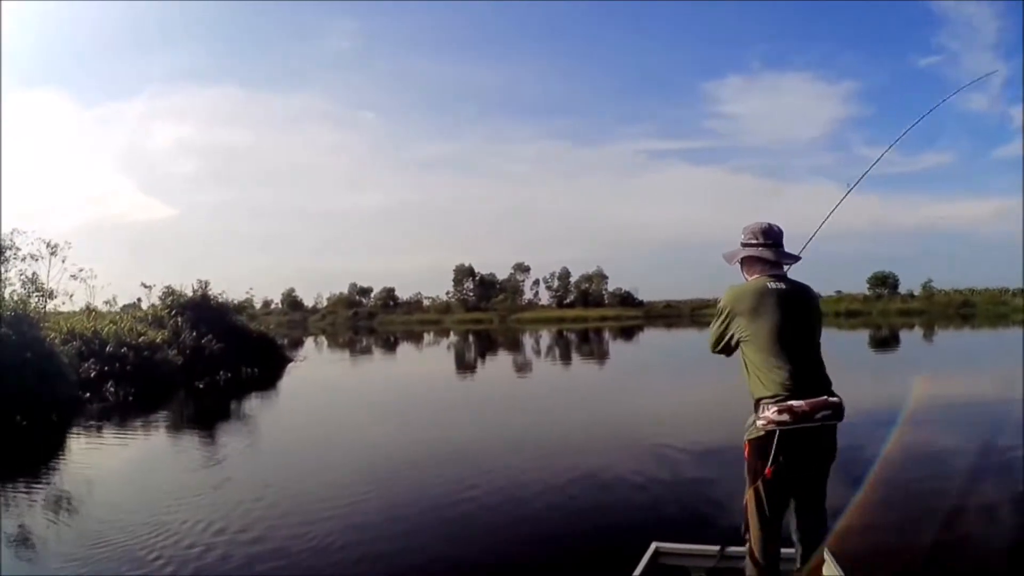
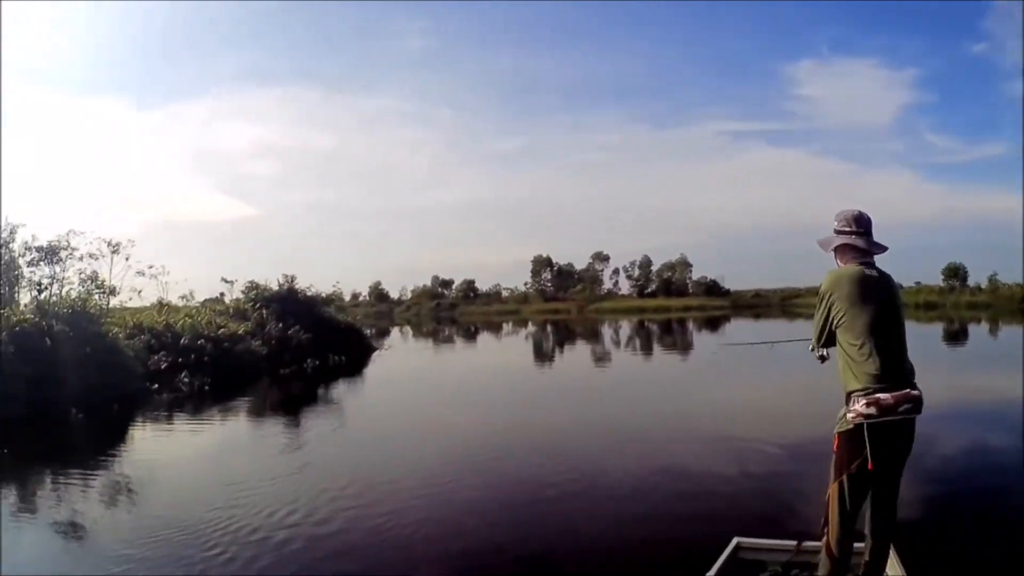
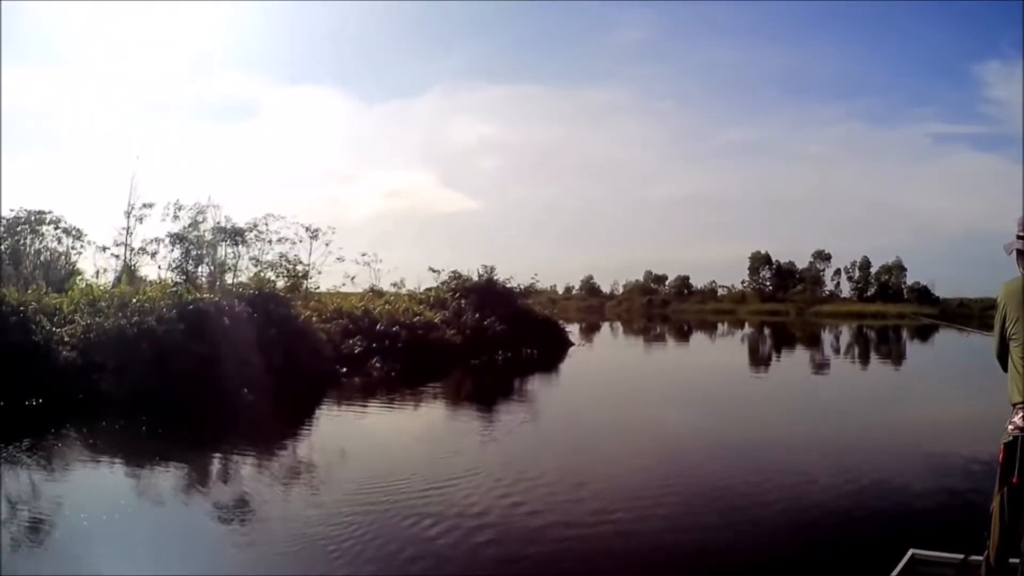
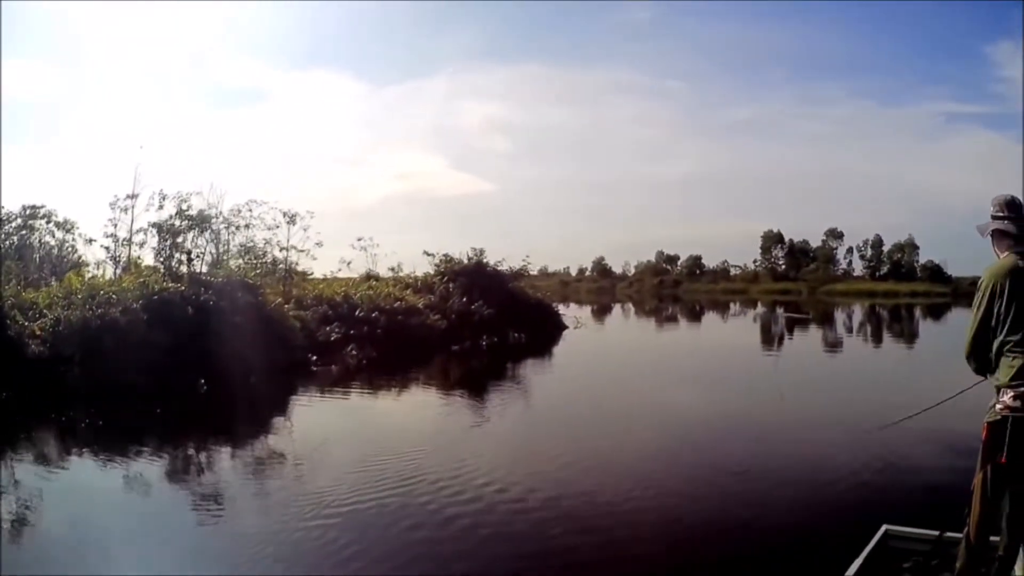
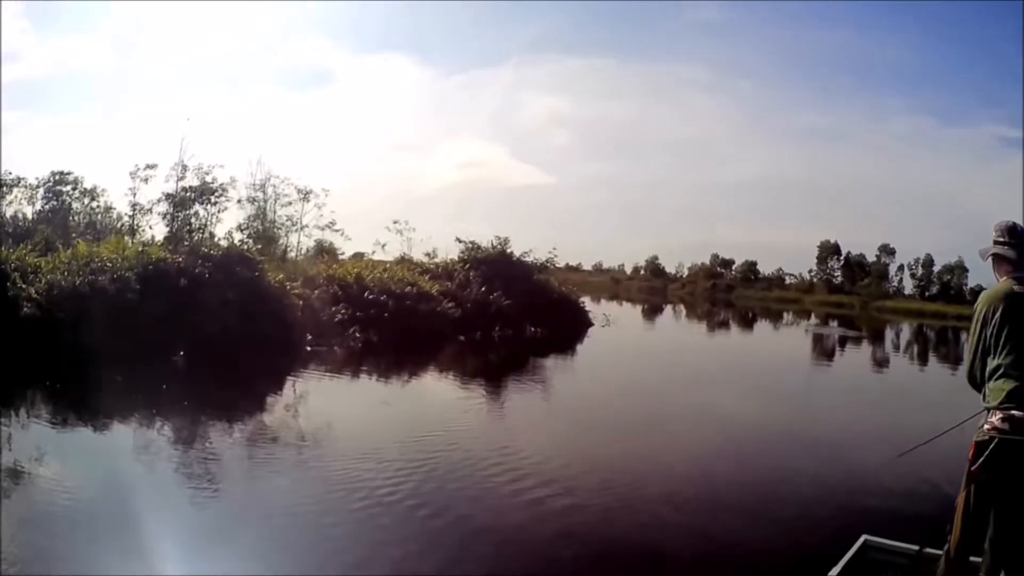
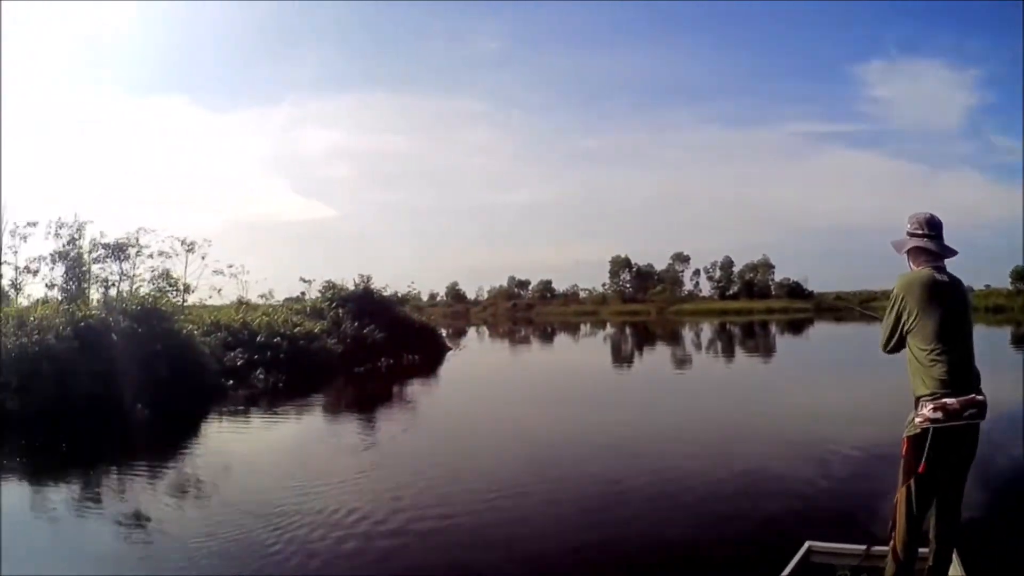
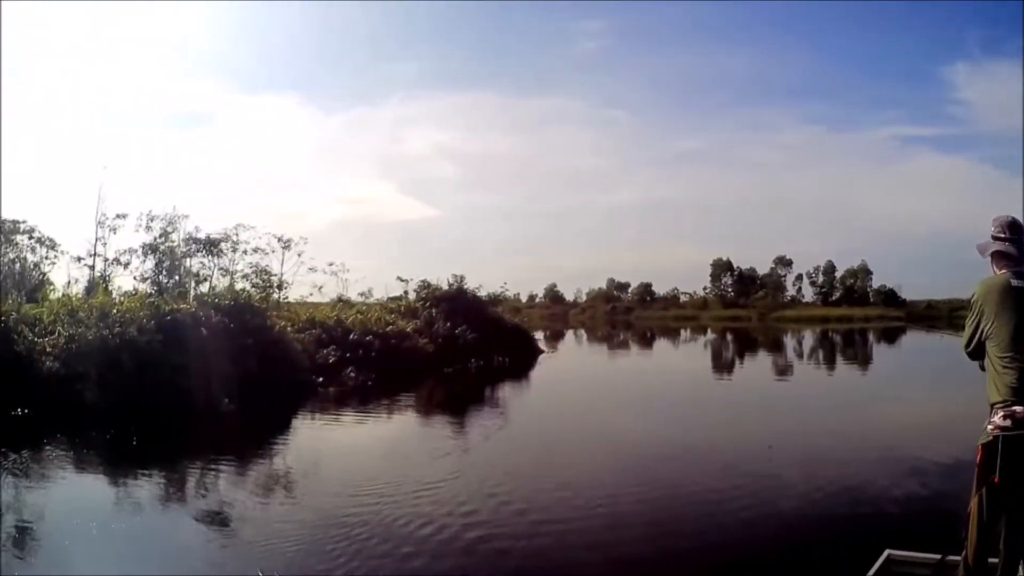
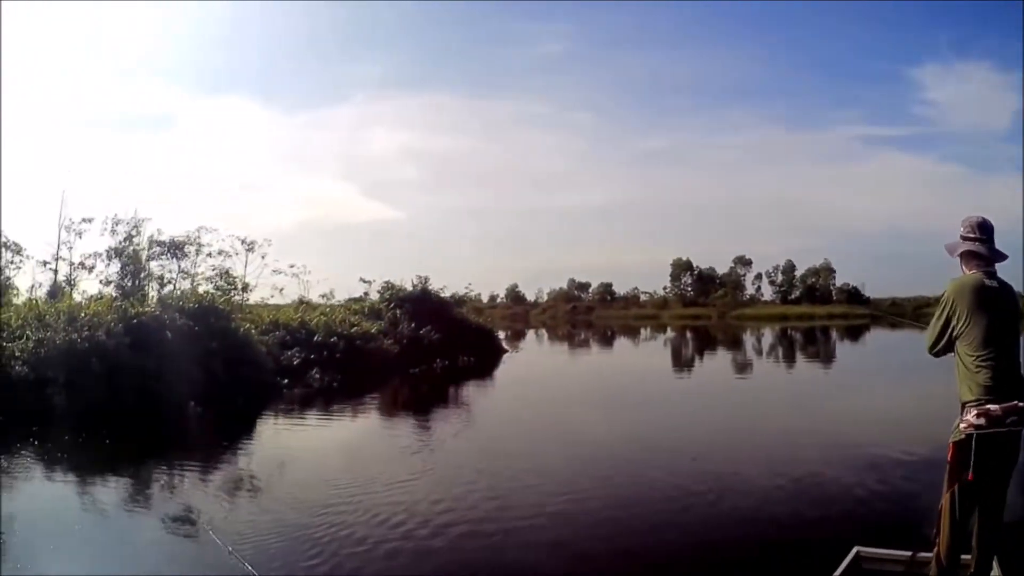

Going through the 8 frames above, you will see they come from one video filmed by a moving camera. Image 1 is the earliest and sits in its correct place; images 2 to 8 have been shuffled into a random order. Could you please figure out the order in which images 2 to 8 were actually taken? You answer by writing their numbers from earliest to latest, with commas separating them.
2, 6, 8, 7, 3, 4, 5
